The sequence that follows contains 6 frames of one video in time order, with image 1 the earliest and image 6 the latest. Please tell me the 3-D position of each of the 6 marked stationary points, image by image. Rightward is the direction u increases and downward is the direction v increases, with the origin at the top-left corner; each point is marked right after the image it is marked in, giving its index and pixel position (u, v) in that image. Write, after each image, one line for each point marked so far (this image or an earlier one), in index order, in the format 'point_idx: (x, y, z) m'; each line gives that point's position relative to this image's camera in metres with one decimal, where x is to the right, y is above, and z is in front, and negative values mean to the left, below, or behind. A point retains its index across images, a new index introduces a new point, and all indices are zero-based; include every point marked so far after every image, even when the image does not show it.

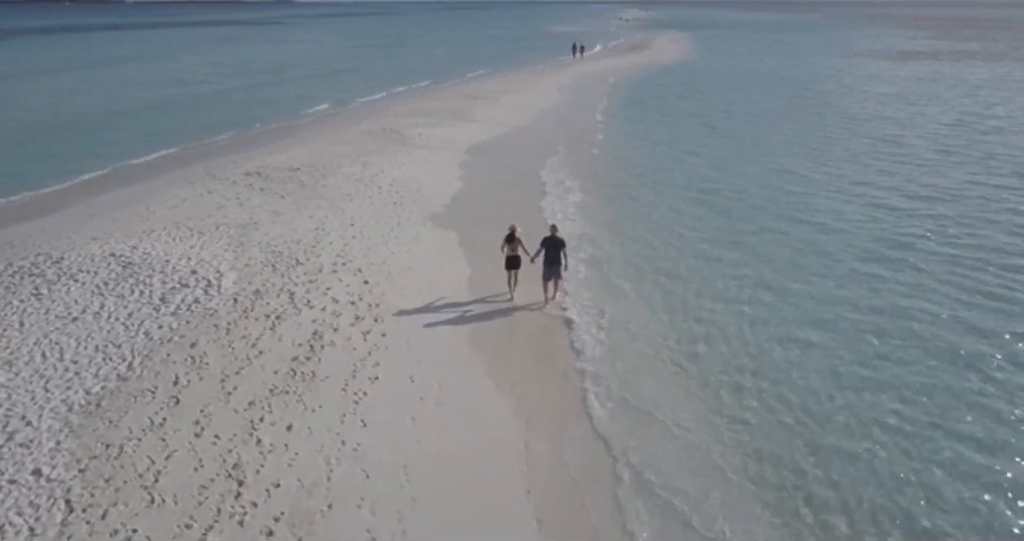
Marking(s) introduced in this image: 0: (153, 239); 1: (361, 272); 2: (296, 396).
0: (-7.2, +0.6, +14.4) m
1: (-2.8, 0.0, +13.4) m
2: (-2.9, -1.7, +9.6) m
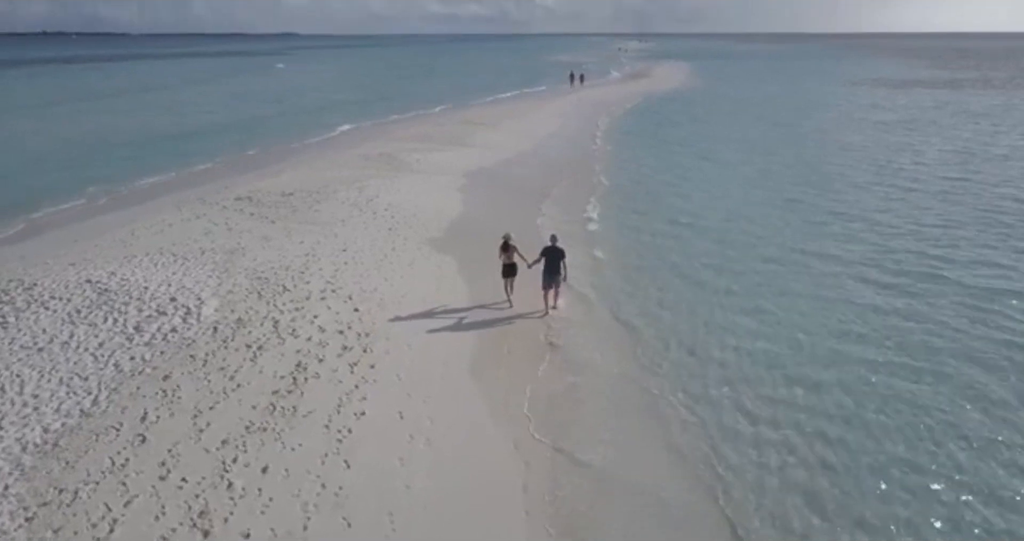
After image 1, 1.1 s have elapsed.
0: (-7.2, +0.1, +13.8) m
1: (-2.8, -0.5, +12.7) m
2: (-2.9, -2.0, +8.9) m
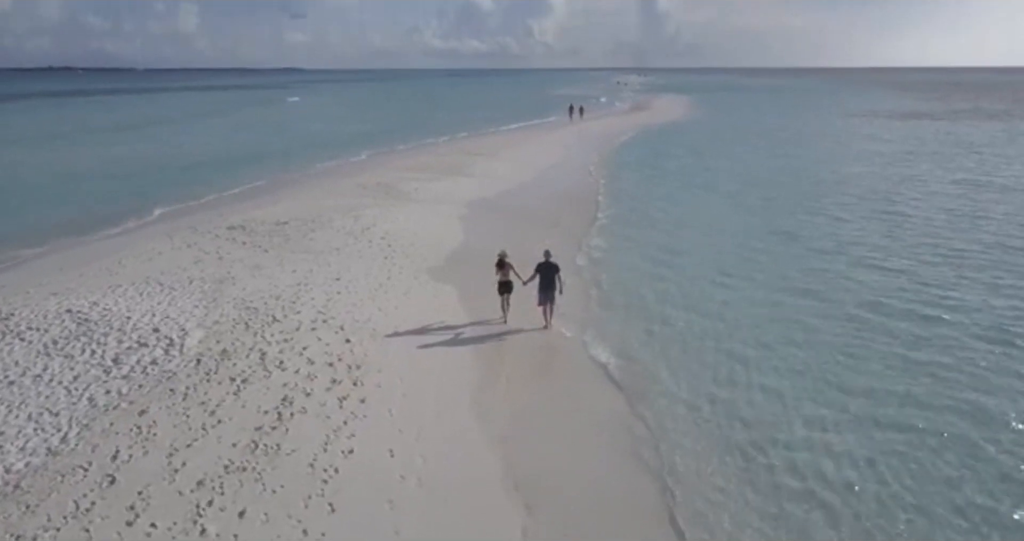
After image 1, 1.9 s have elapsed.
0: (-7.2, -0.4, +13.4) m
1: (-2.8, -1.0, +12.3) m
2: (-2.9, -2.3, +8.4) m
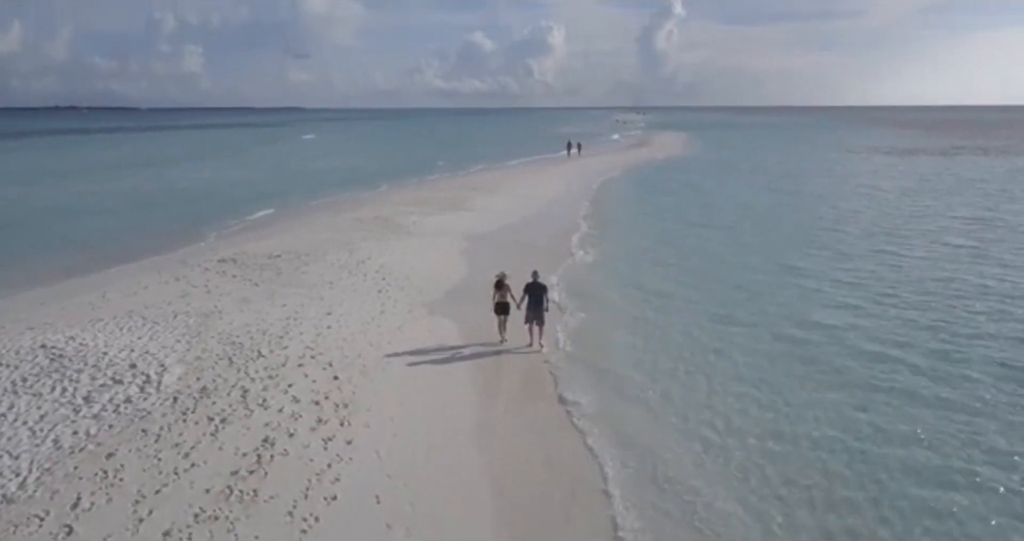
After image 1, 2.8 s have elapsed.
0: (-7.3, -1.0, +12.8) m
1: (-2.9, -1.5, +11.7) m
2: (-3.0, -2.7, +7.8) m
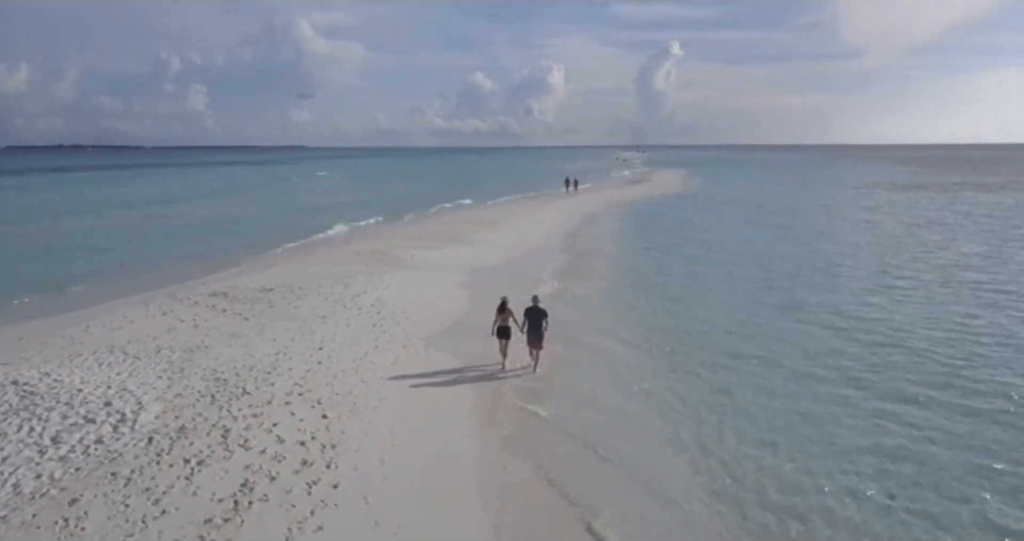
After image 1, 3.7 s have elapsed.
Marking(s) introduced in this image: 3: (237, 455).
0: (-7.3, -1.6, +12.2) m
1: (-2.9, -2.0, +11.1) m
2: (-3.0, -2.9, +7.1) m
3: (-3.5, -2.3, +9.3) m
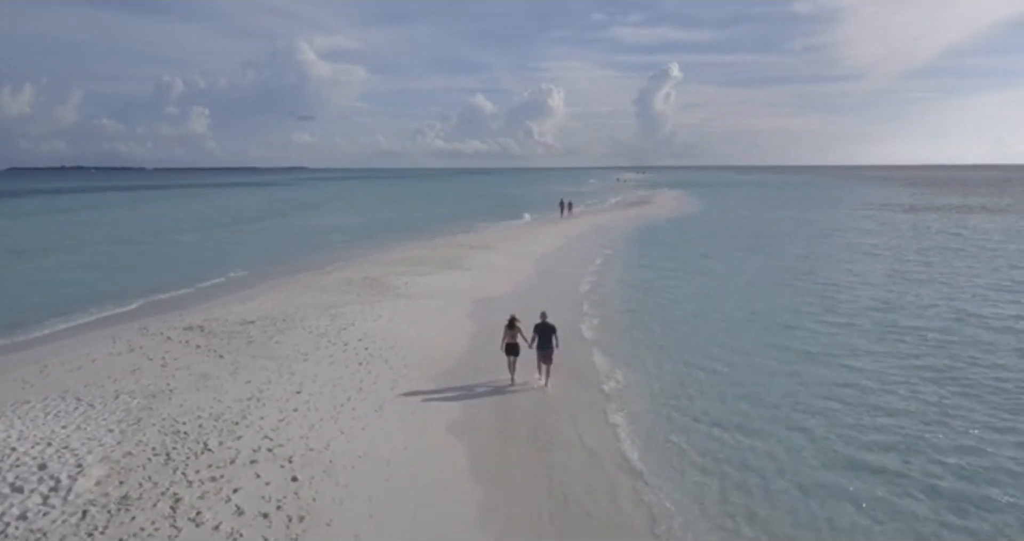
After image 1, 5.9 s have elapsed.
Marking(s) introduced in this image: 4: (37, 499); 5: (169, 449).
0: (-7.3, -2.1, +11.0) m
1: (-2.9, -2.5, +9.9) m
2: (-3.0, -3.3, +5.8) m
3: (-3.5, -2.8, +8.1) m
4: (-5.4, -2.6, +8.6) m
5: (-4.6, -2.4, +10.1) m
